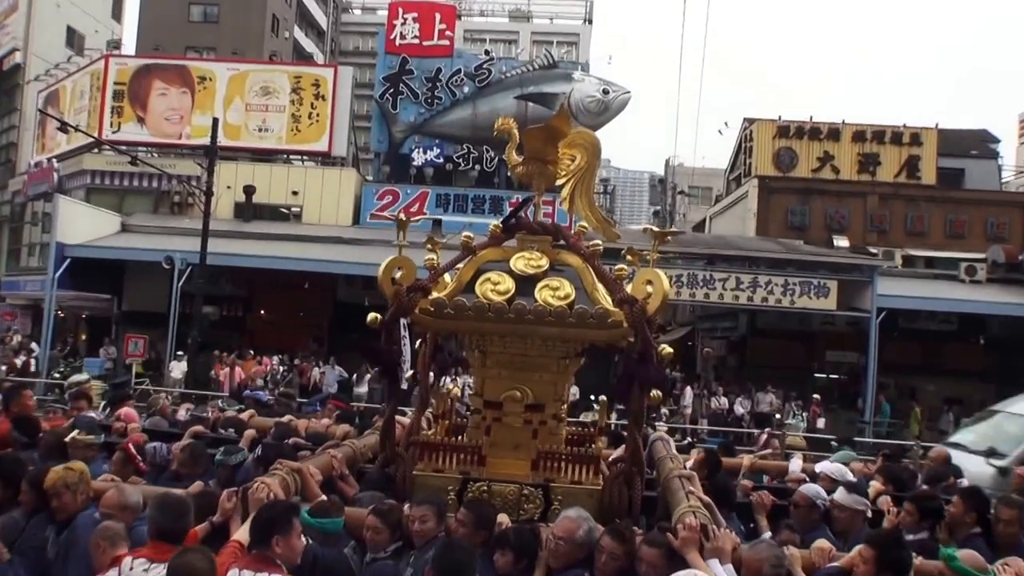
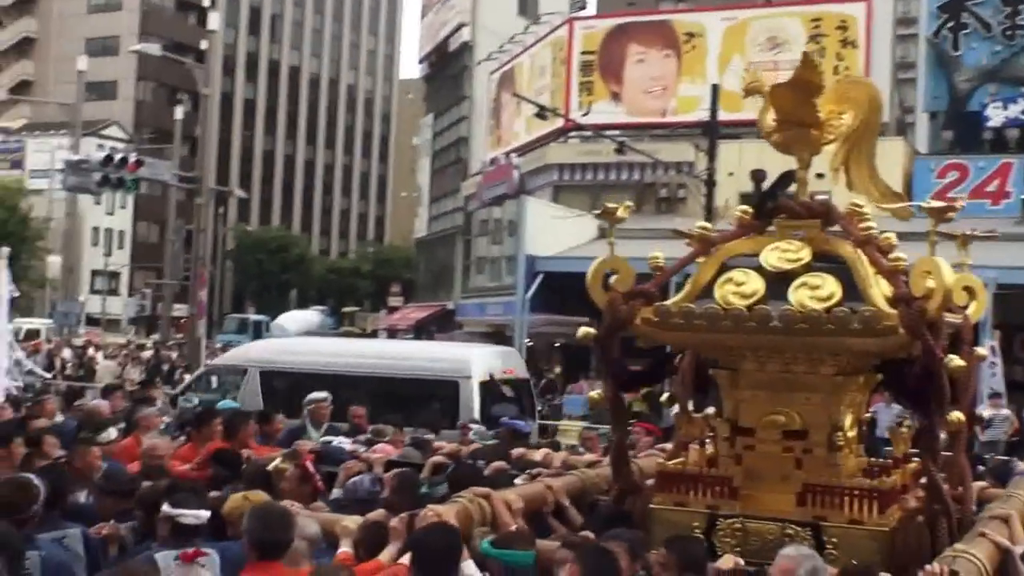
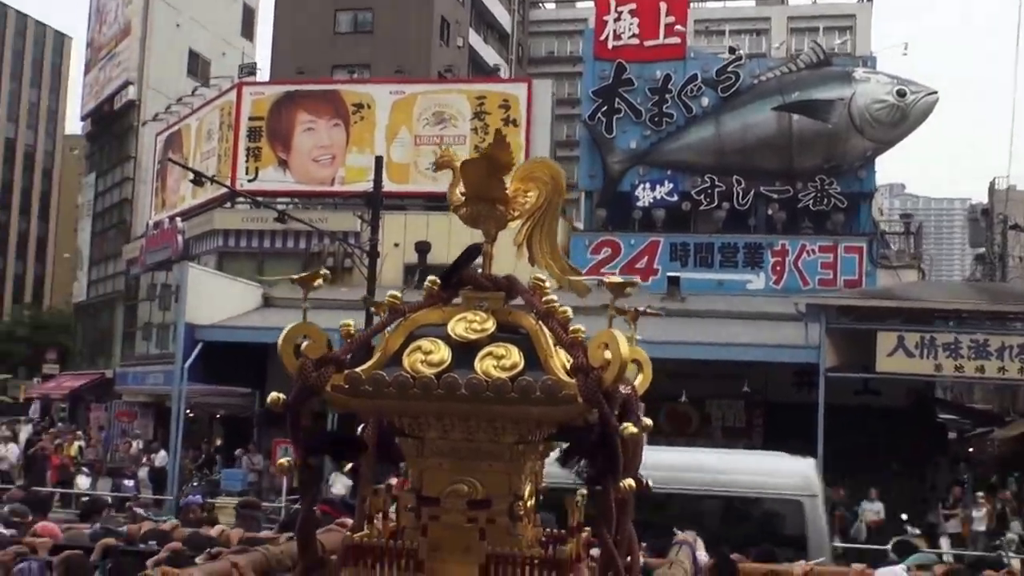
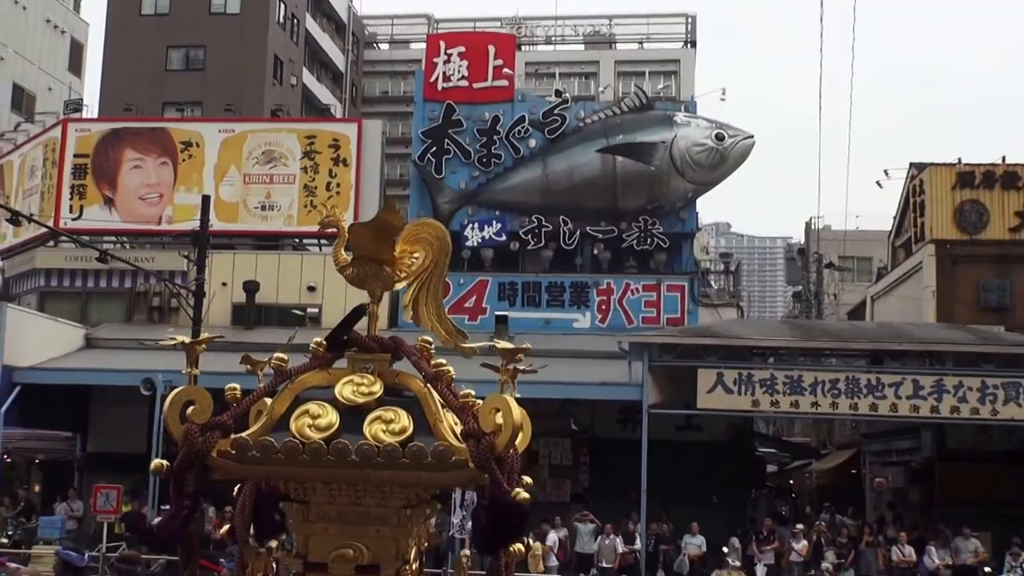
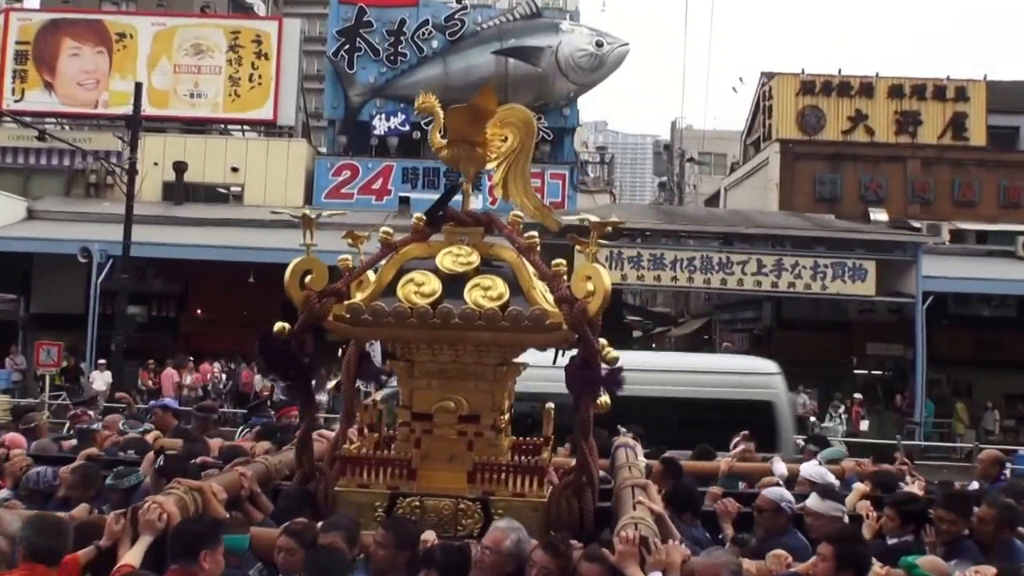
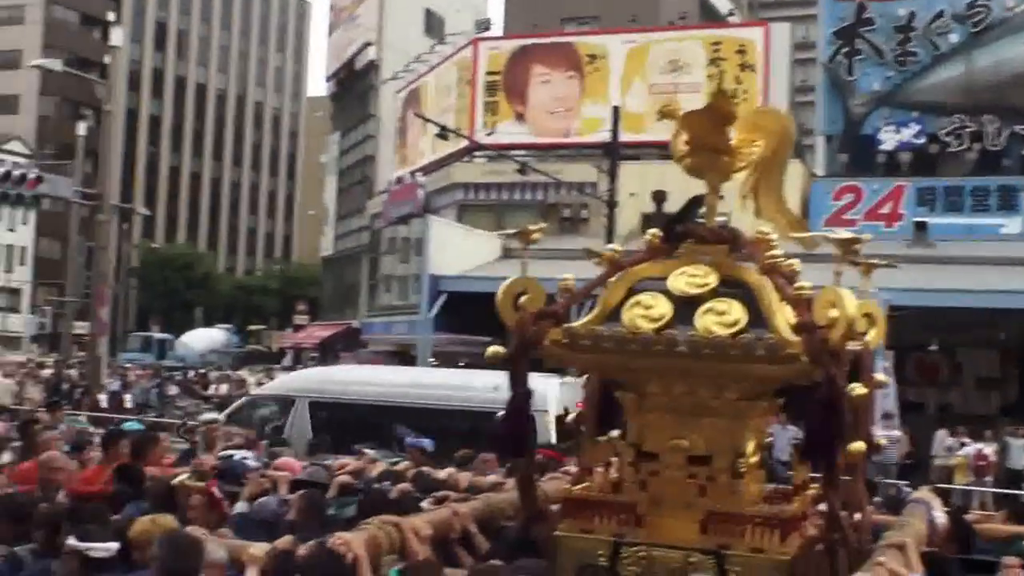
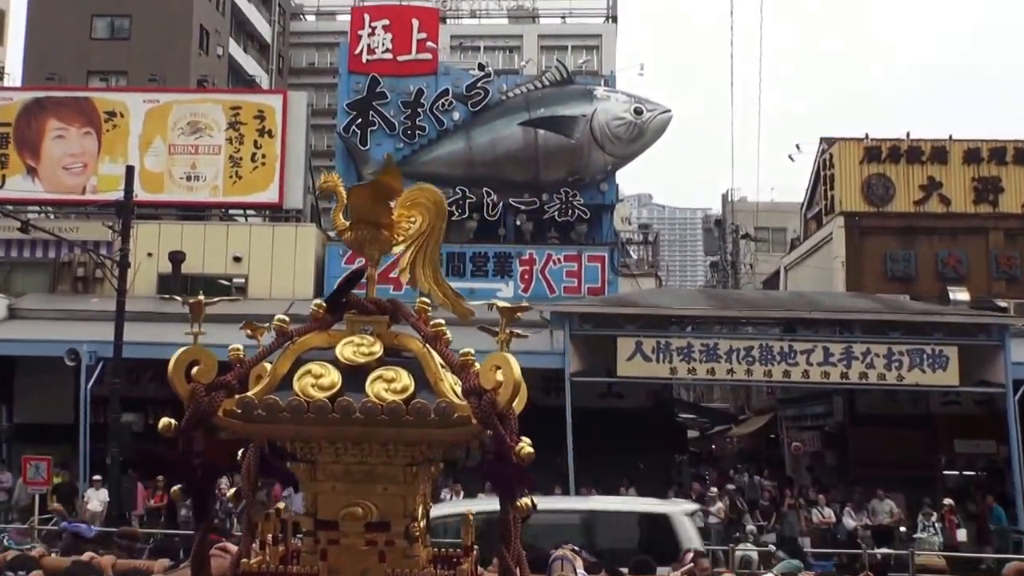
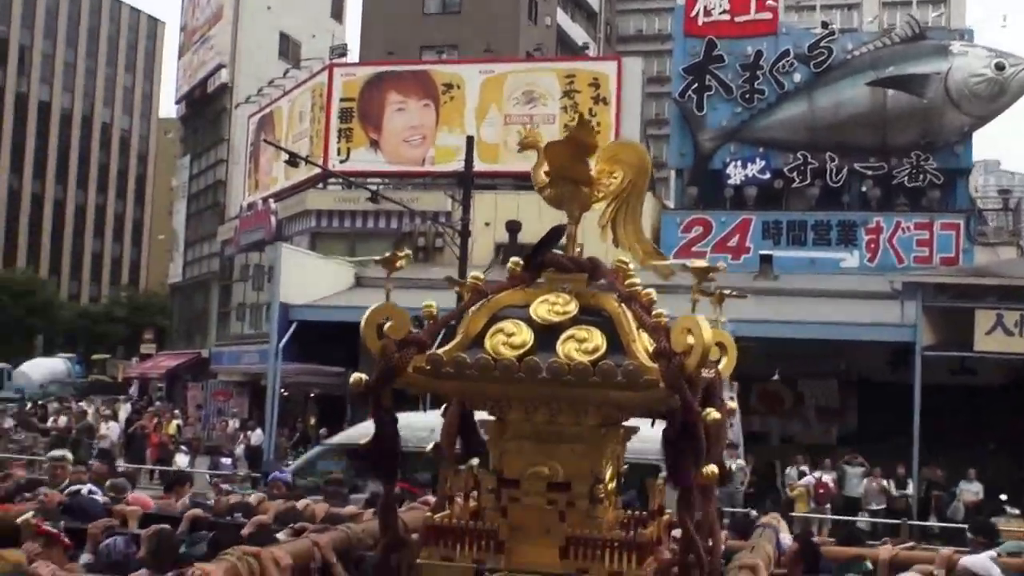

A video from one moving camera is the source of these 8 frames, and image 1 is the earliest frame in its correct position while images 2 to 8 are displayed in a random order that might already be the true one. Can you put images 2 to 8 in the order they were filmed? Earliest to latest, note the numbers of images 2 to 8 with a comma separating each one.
5, 7, 4, 3, 8, 6, 2
